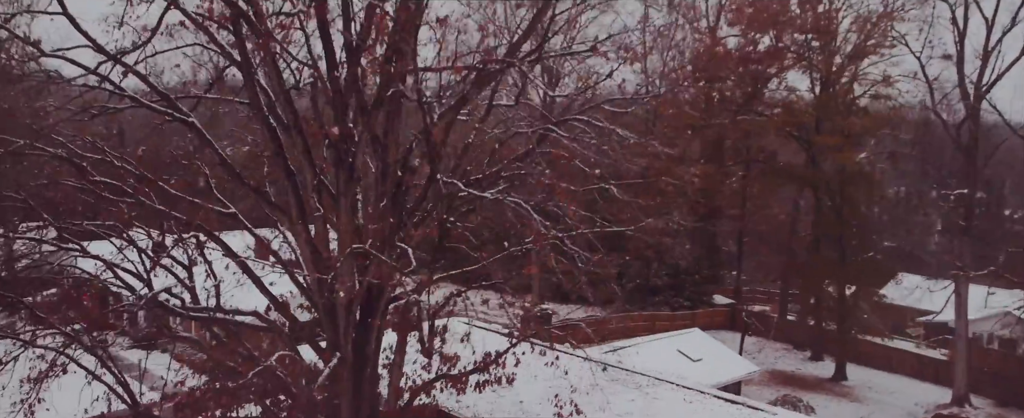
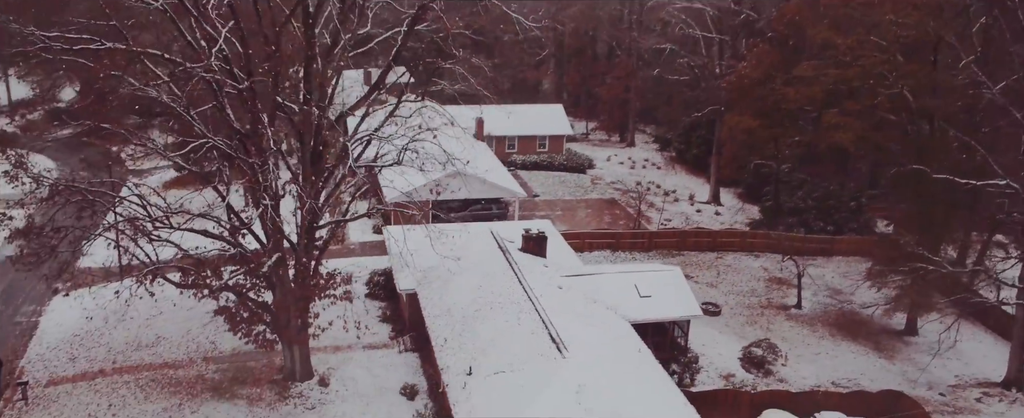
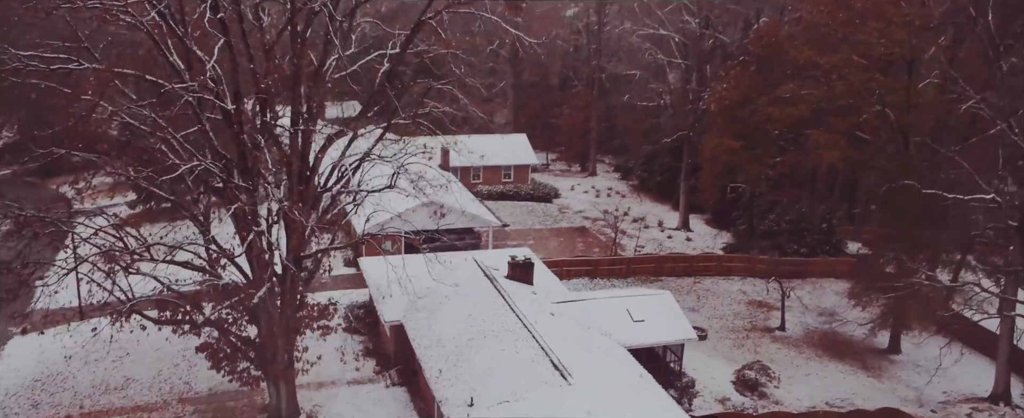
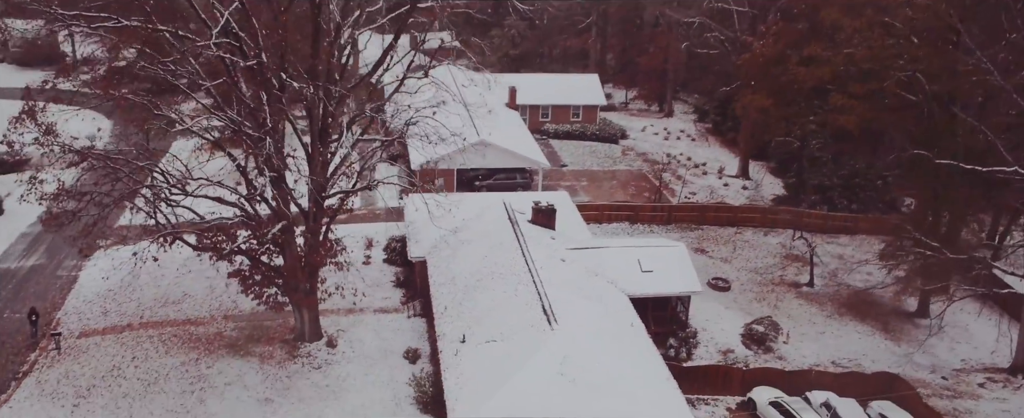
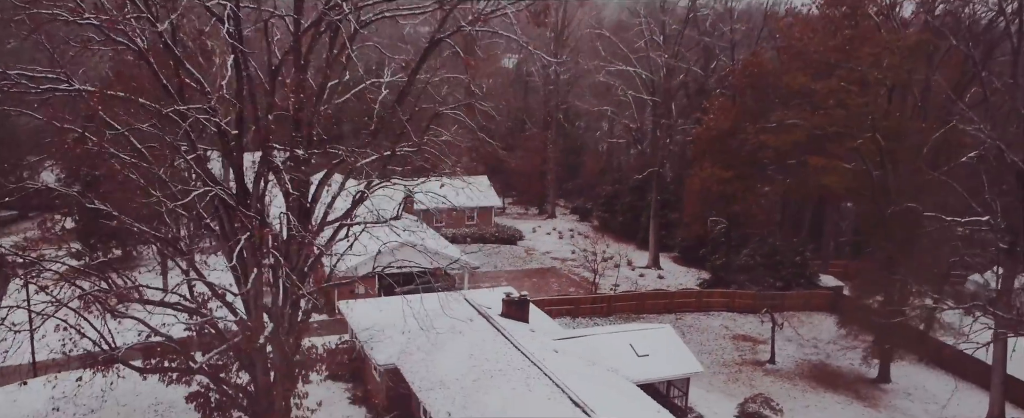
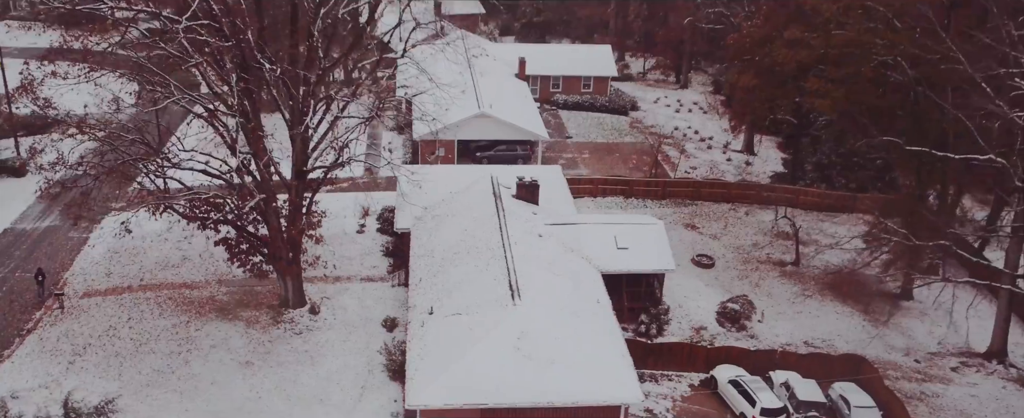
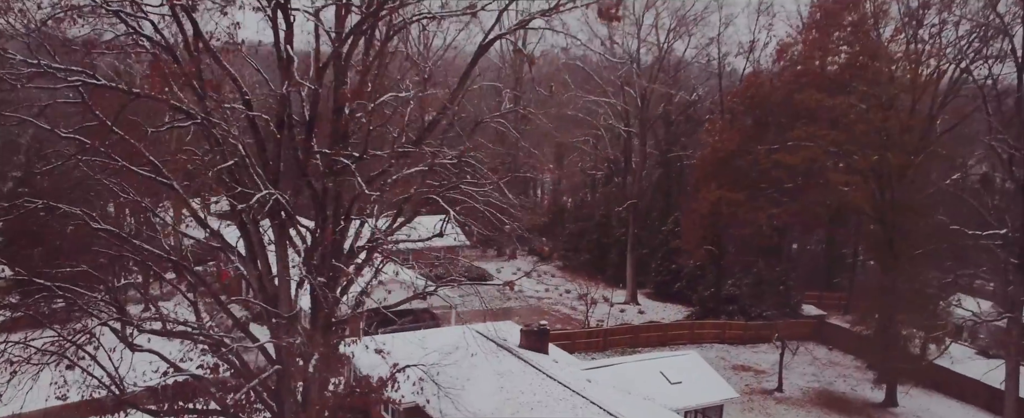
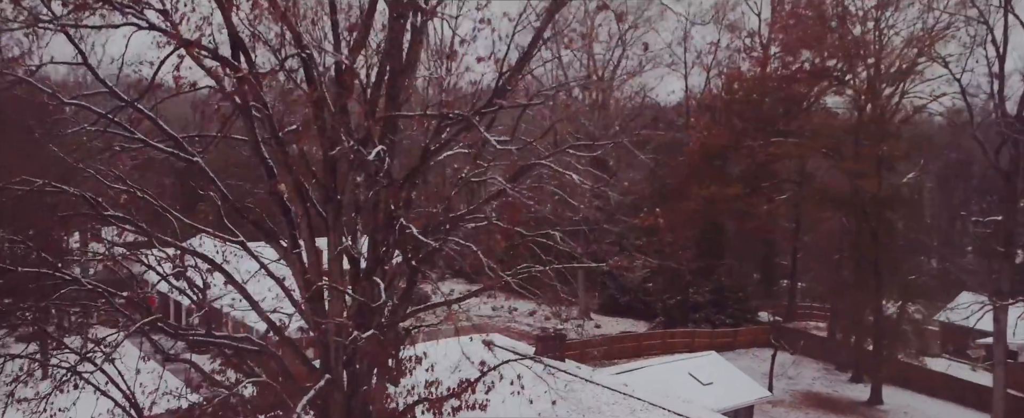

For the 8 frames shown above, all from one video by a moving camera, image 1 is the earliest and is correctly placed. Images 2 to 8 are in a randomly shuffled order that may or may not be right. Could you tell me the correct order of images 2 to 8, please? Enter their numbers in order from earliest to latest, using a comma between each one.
8, 7, 5, 3, 2, 4, 6
